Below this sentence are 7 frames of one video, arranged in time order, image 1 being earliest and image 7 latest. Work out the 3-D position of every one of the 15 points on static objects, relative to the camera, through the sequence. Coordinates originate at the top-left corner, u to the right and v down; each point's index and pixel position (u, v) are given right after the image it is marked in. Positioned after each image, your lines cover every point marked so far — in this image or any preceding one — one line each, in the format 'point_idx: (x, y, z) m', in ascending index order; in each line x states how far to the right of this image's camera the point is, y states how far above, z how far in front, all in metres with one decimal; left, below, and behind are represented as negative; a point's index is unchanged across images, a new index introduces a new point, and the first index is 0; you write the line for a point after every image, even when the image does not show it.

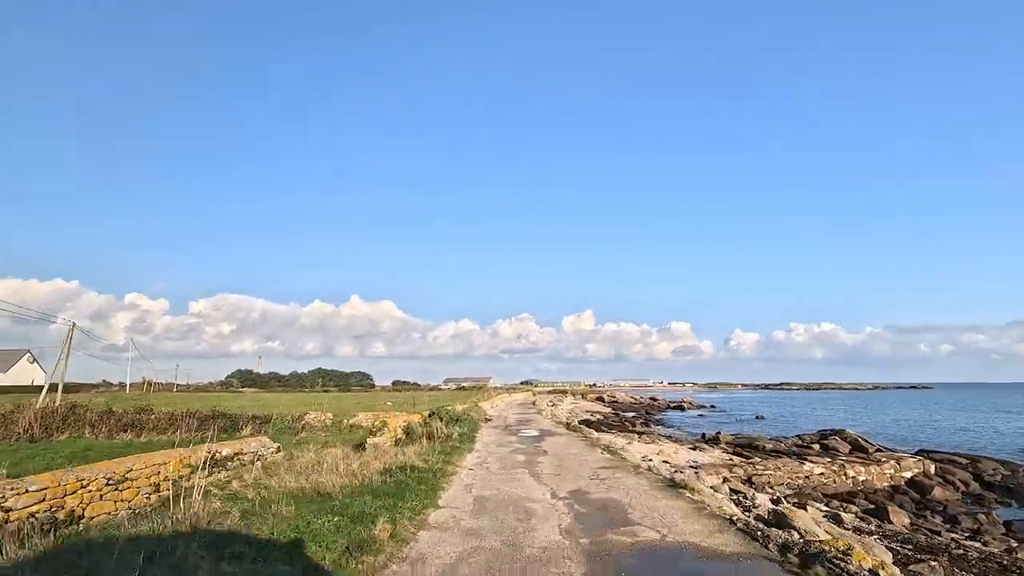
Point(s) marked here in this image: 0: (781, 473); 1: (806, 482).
0: (+8.7, -6.0, +19.8) m
1: (+9.4, -6.2, +19.5) m
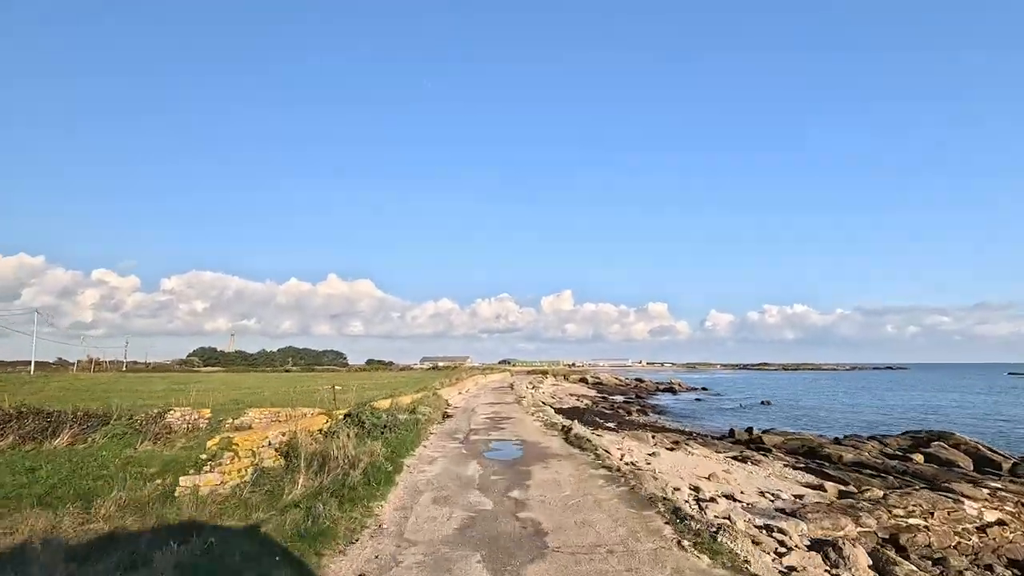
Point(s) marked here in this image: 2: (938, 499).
0: (+8.0, -4.4, +11.5) m
1: (+8.6, -4.6, +11.2) m
2: (+9.1, -4.5, +13.0) m
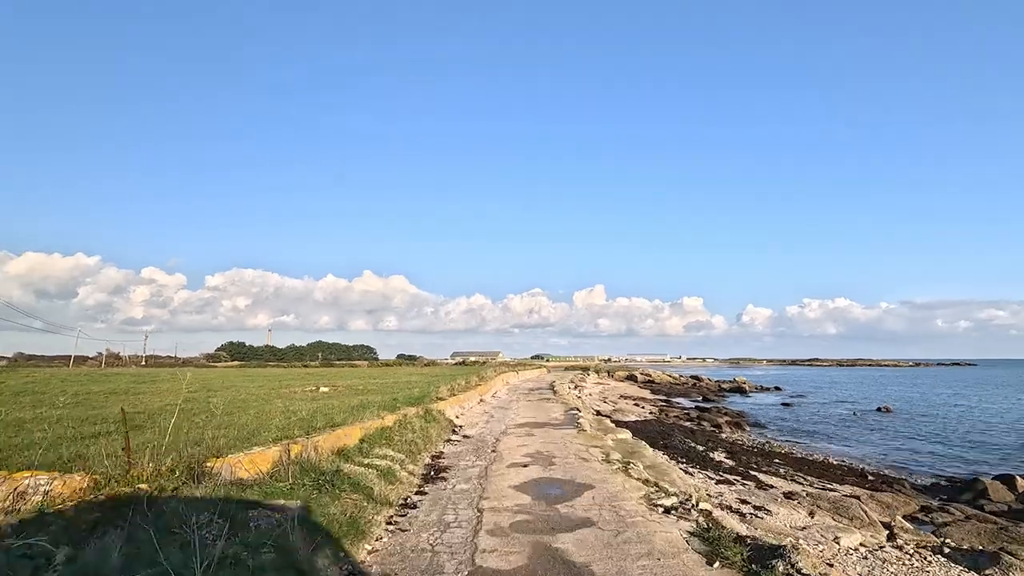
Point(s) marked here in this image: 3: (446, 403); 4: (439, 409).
0: (+8.5, -2.9, -0.8) m
1: (+9.2, -3.1, -1.1) m
2: (+9.7, -3.0, +0.7) m
3: (-2.0, -3.4, +17.9) m
4: (-2.0, -3.3, +16.3) m
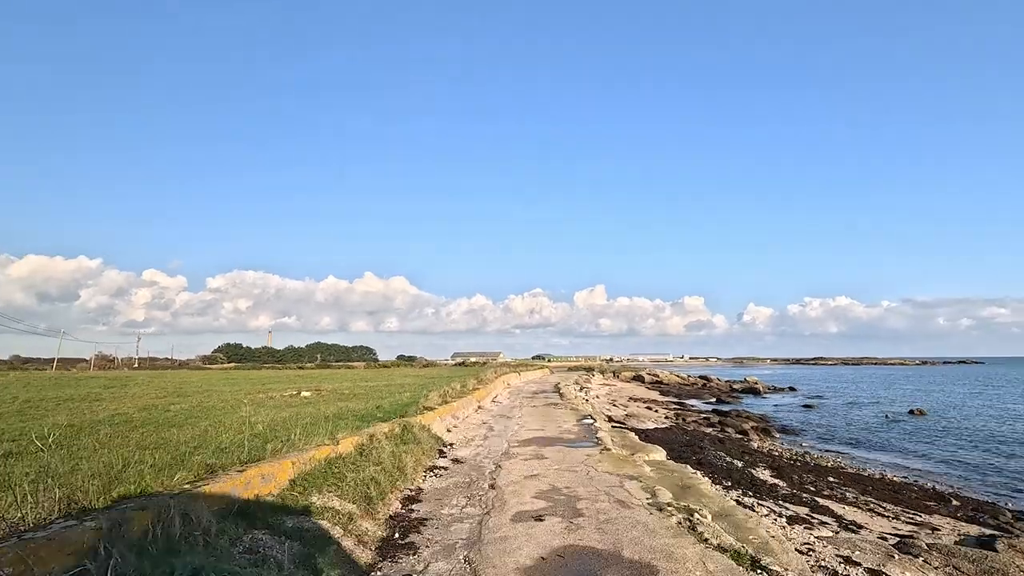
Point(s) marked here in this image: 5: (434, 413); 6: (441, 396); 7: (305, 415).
0: (+8.6, -2.5, -4.2) m
1: (+9.2, -2.7, -4.5) m
2: (+9.8, -2.5, -2.7) m
3: (-1.9, -3.0, +14.5) m
4: (-1.9, -2.9, +13.0) m
5: (-1.9, -3.0, +14.8) m
6: (-2.3, -3.5, +19.8) m
7: (-6.5, -4.0, +19.0) m
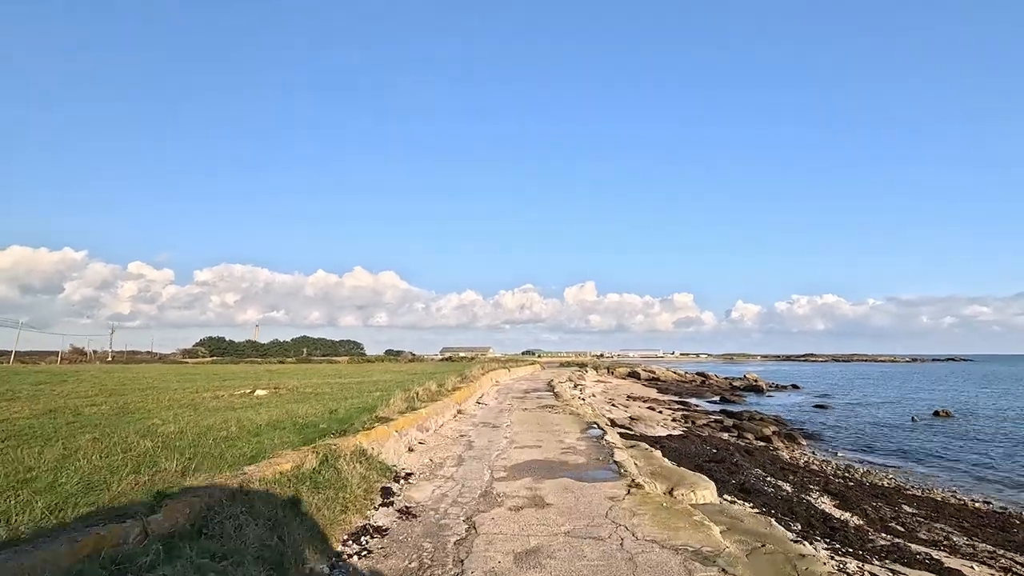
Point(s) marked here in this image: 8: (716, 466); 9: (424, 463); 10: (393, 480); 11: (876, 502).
0: (+8.6, -2.1, -8.1) m
1: (+9.3, -2.3, -8.4) m
2: (+9.8, -2.1, -6.6) m
3: (-2.1, -2.4, +10.4) m
4: (-2.1, -2.3, +8.9) m
5: (-2.2, -2.4, +10.7) m
6: (-2.6, -2.8, +15.7) m
7: (-6.8, -3.3, +14.8) m
8: (+5.3, -4.6, +15.9) m
9: (-1.5, -2.9, +10.2) m
10: (-1.6, -2.6, +8.4) m
11: (+8.4, -4.9, +14.1) m
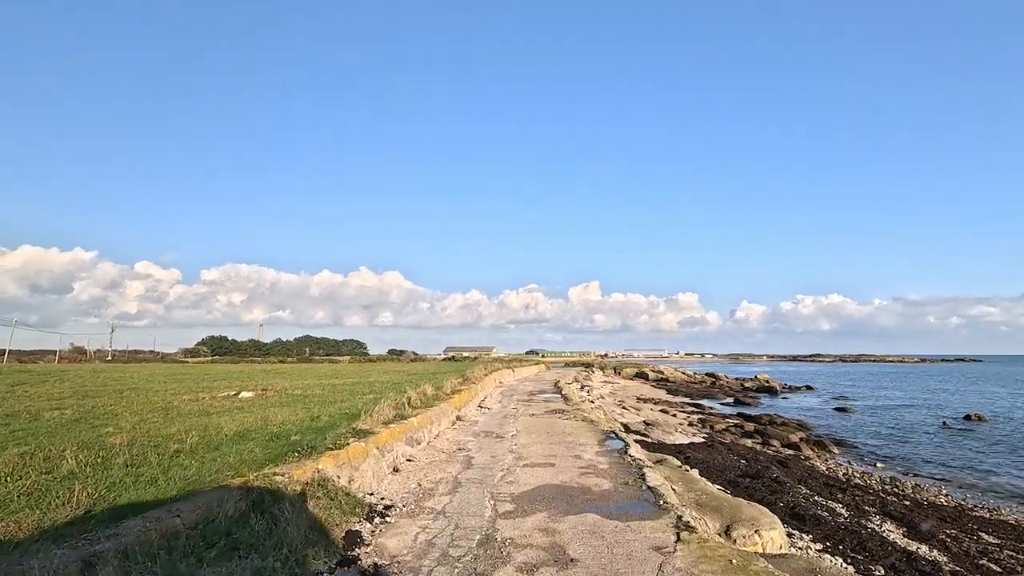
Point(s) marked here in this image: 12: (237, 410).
0: (+8.6, -1.8, -10.2) m
1: (+9.3, -2.0, -10.6) m
2: (+9.8, -1.9, -8.8) m
3: (-2.0, -2.1, +8.3) m
4: (-2.0, -2.1, +6.8) m
5: (-2.0, -2.2, +8.7) m
6: (-2.5, -2.6, +13.6) m
7: (-6.6, -3.1, +12.8) m
8: (+5.5, -4.4, +13.8) m
9: (-1.4, -2.7, +8.2) m
10: (-1.5, -2.4, +6.3) m
11: (+8.6, -4.7, +12.0) m
12: (-8.4, -3.7, +18.8) m
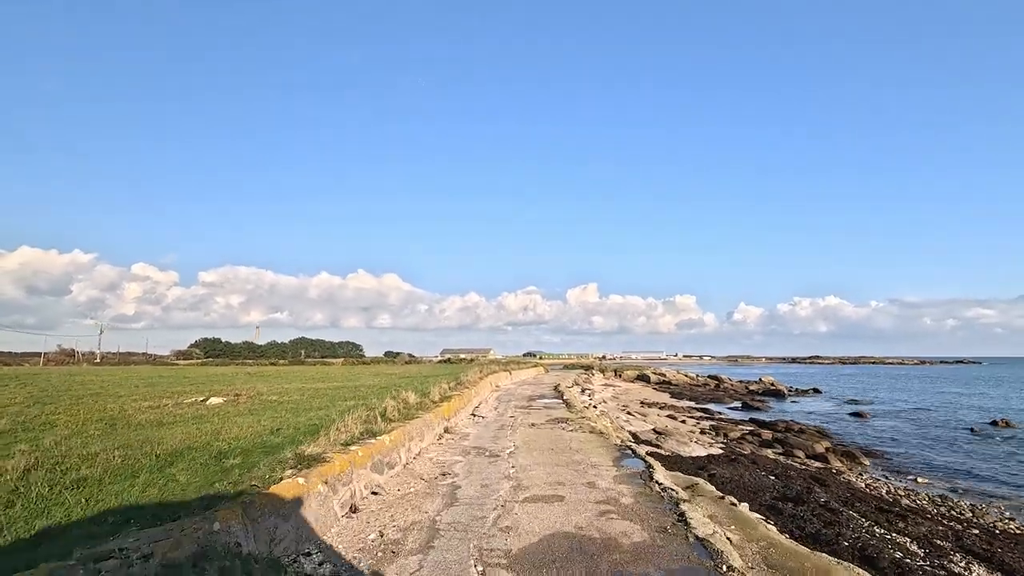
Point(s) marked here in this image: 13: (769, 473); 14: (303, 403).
0: (+8.7, -1.5, -12.5) m
1: (+9.3, -1.8, -12.8) m
2: (+9.8, -1.6, -11.0) m
3: (-2.0, -1.9, +6.0) m
4: (-2.1, -1.8, +4.5) m
5: (-2.1, -1.9, +6.4) m
6: (-2.6, -2.3, +11.3) m
7: (-6.7, -2.8, +10.5) m
8: (+5.4, -4.2, +11.5) m
9: (-1.4, -2.4, +5.9) m
10: (-1.5, -2.2, +4.0) m
11: (+8.5, -4.5, +9.7) m
12: (-8.5, -3.5, +16.5) m
13: (+7.0, -5.0, +16.7) m
14: (-6.8, -3.7, +19.9) m
